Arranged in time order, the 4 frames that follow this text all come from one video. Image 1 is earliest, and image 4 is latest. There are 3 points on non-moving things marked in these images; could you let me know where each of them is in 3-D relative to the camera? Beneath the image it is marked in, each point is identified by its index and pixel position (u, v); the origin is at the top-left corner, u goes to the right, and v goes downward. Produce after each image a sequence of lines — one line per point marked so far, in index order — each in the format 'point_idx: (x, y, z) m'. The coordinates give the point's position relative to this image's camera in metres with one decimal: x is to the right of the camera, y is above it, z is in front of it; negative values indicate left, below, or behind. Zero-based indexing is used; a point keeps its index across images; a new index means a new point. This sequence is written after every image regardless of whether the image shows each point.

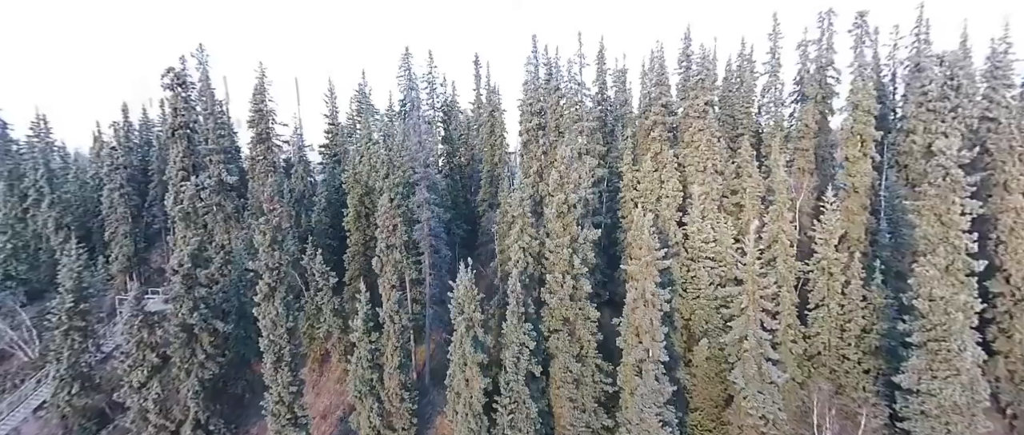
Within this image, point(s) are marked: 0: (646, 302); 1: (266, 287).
0: (+4.7, -3.0, +15.5) m
1: (-9.1, -2.7, +16.3) m
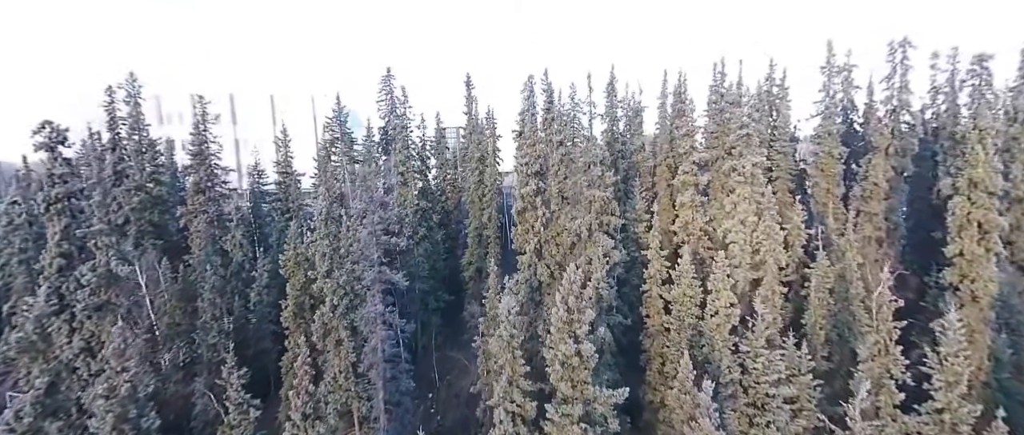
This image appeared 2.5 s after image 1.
0: (+4.3, -6.8, +9.9) m
1: (-9.5, -6.4, +10.6) m
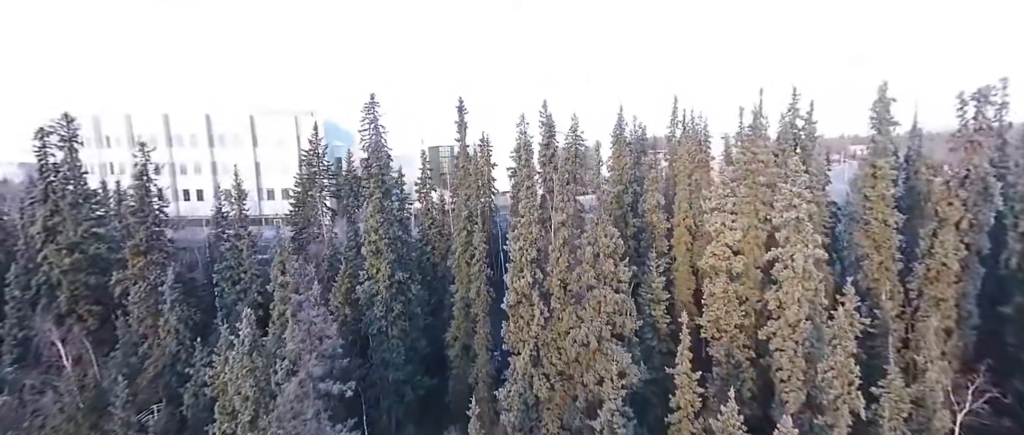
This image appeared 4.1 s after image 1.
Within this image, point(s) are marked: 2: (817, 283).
0: (+3.9, -10.1, +6.0) m
1: (-9.8, -9.7, +6.8) m
2: (+10.0, -2.1, +14.5) m
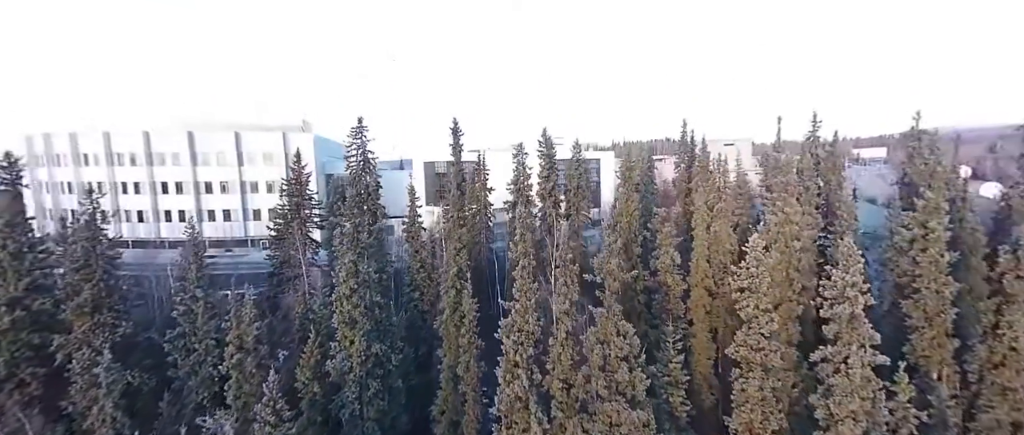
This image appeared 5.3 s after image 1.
0: (+3.7, -12.6, +3.4) m
1: (-10.0, -12.2, +4.1) m
2: (+9.8, -4.7, +11.9) m
